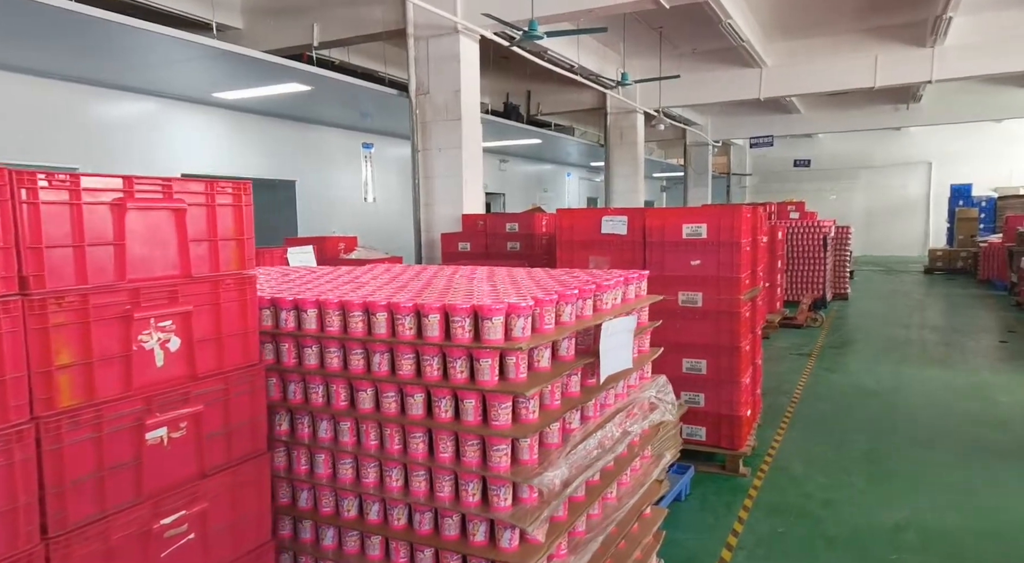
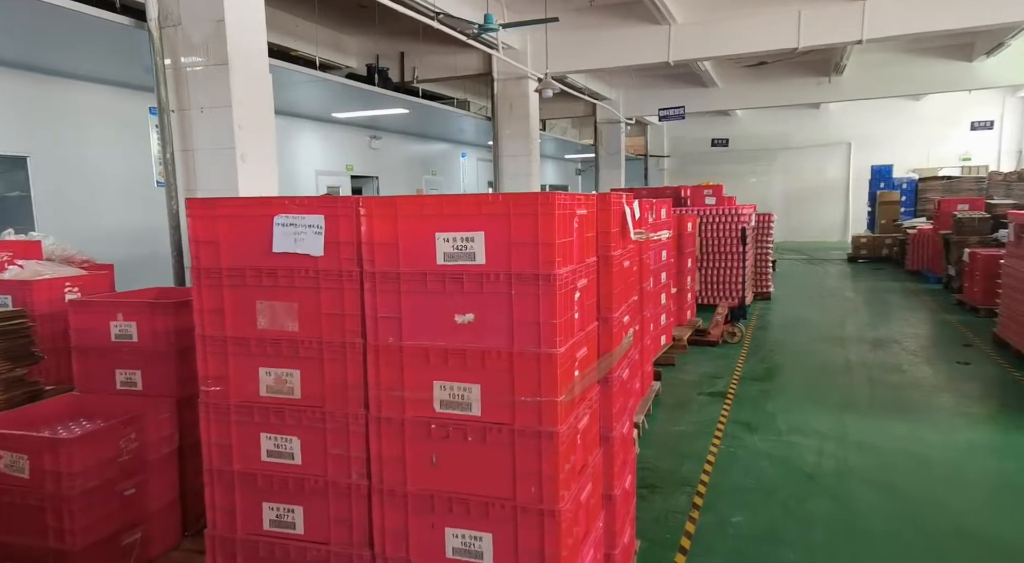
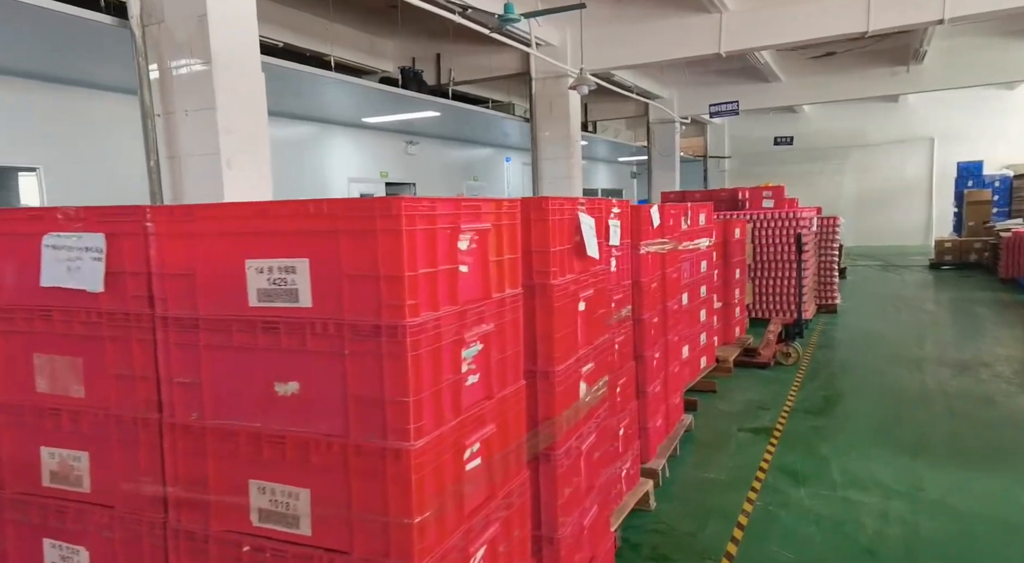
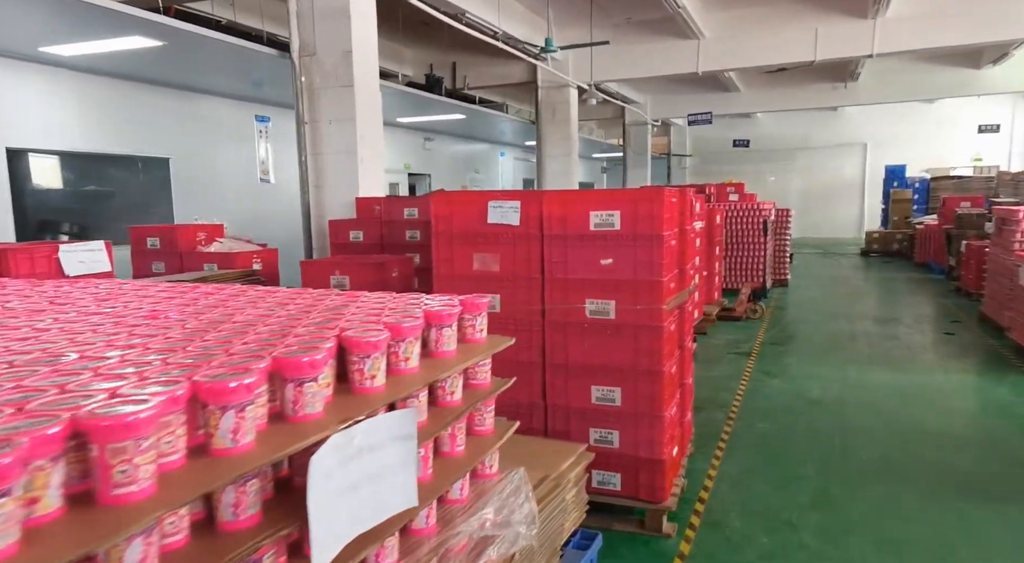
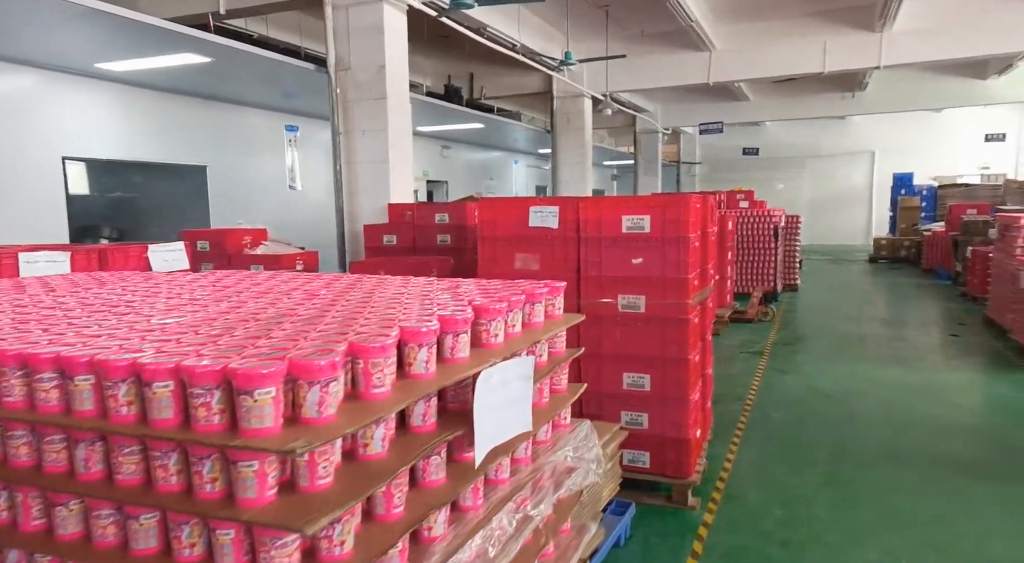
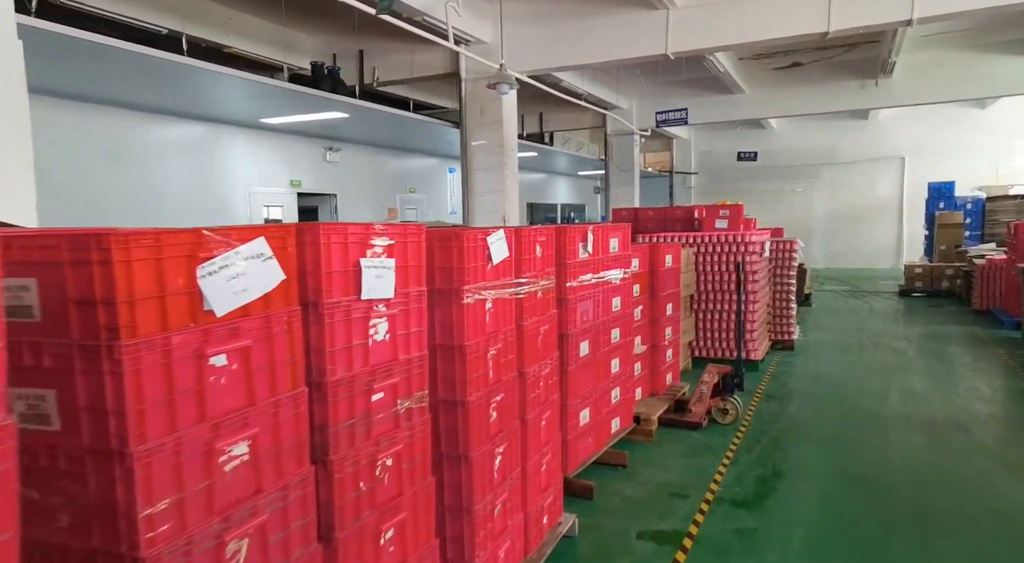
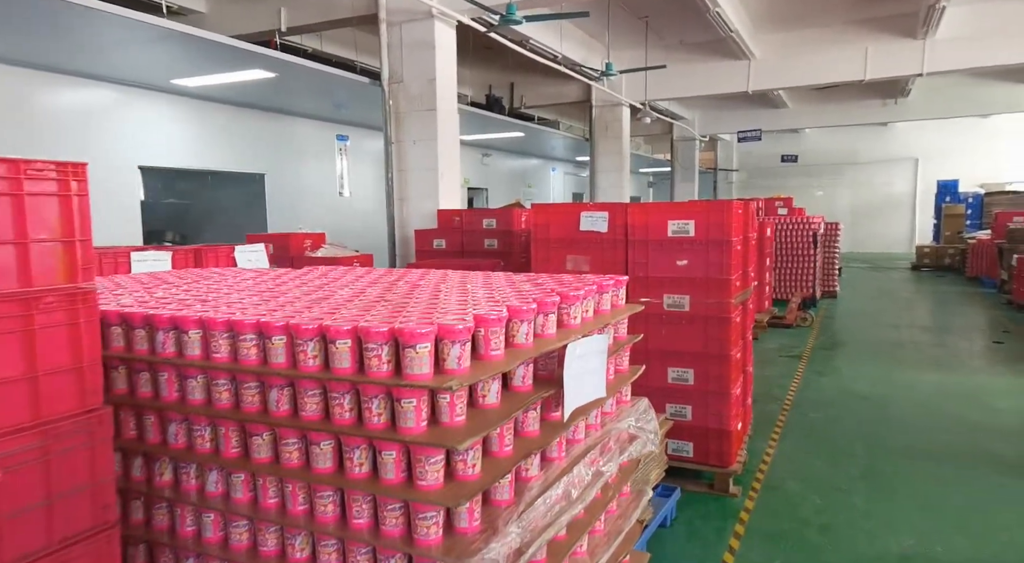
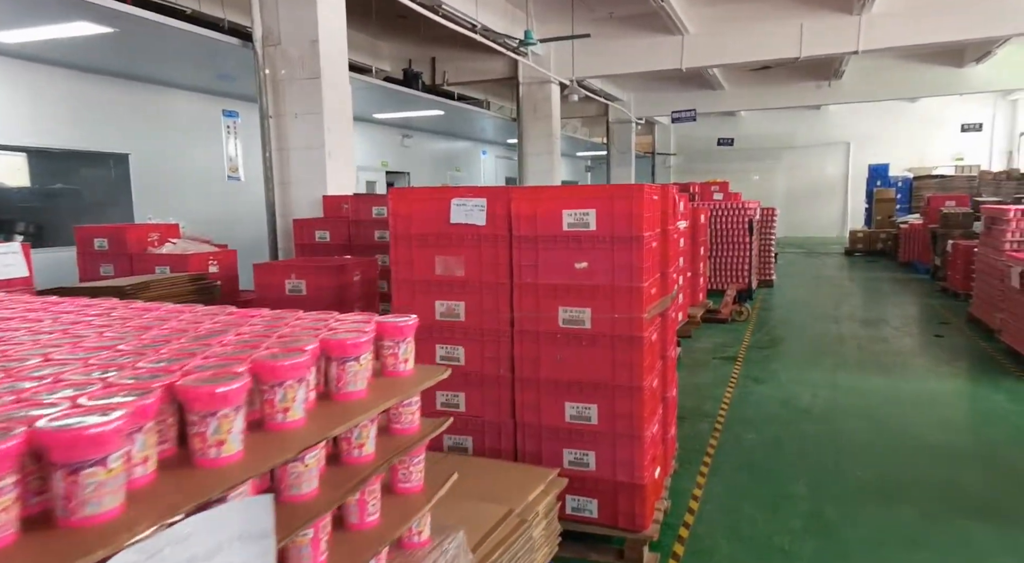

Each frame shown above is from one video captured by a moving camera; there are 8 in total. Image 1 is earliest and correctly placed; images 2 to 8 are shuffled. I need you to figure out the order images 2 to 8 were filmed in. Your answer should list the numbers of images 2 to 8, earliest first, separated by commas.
7, 5, 4, 8, 2, 3, 6
